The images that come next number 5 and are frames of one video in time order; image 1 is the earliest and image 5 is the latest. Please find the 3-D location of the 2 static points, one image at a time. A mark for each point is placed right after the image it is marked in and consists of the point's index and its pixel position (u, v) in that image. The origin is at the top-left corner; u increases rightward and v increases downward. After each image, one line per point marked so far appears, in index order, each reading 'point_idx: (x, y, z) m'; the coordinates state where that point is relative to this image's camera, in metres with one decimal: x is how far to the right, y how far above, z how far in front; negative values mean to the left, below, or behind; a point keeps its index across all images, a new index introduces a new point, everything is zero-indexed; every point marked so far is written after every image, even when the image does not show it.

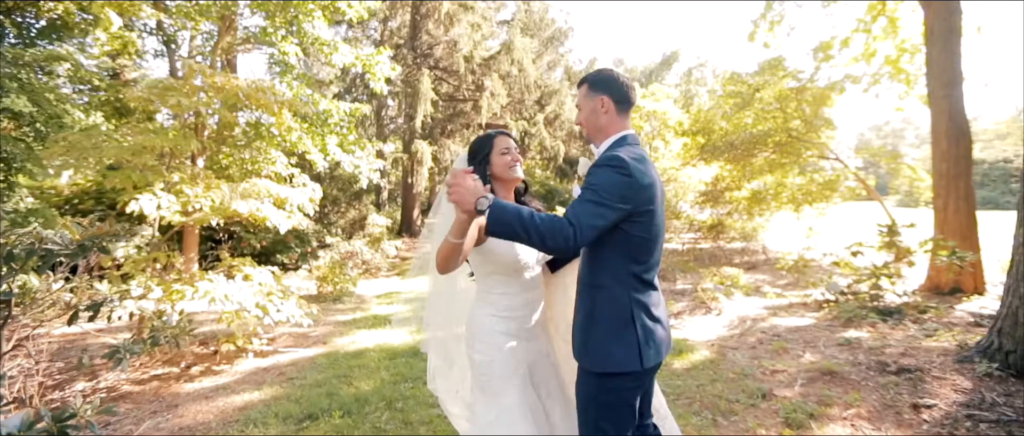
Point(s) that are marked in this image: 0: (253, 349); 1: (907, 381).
0: (-2.6, -1.3, +4.8) m
1: (+2.6, -1.1, +3.2) m
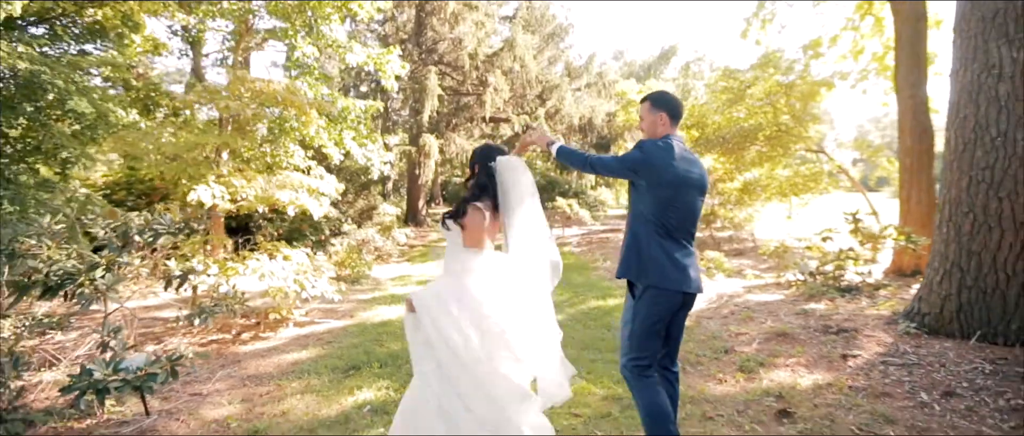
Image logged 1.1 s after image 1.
0: (-2.5, -1.2, +5.5) m
1: (+2.7, -1.0, +3.9) m
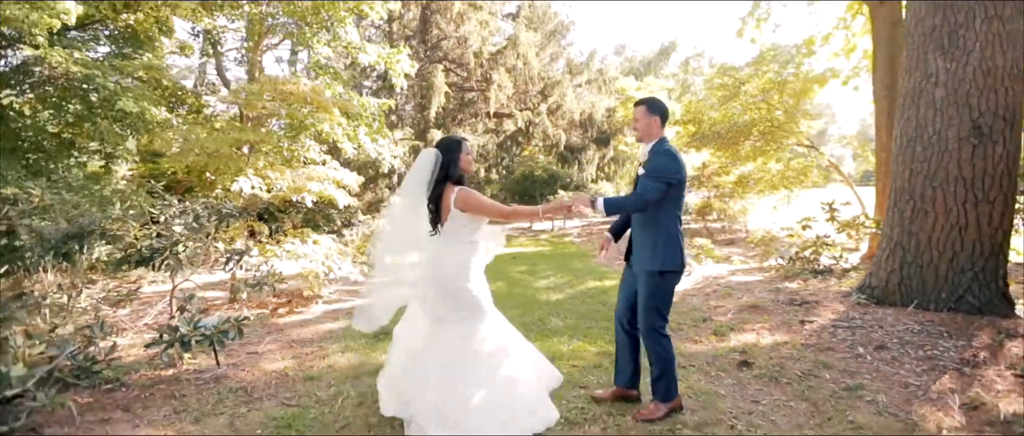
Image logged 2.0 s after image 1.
0: (-2.5, -1.0, +6.2) m
1: (+2.8, -0.9, +4.5) m
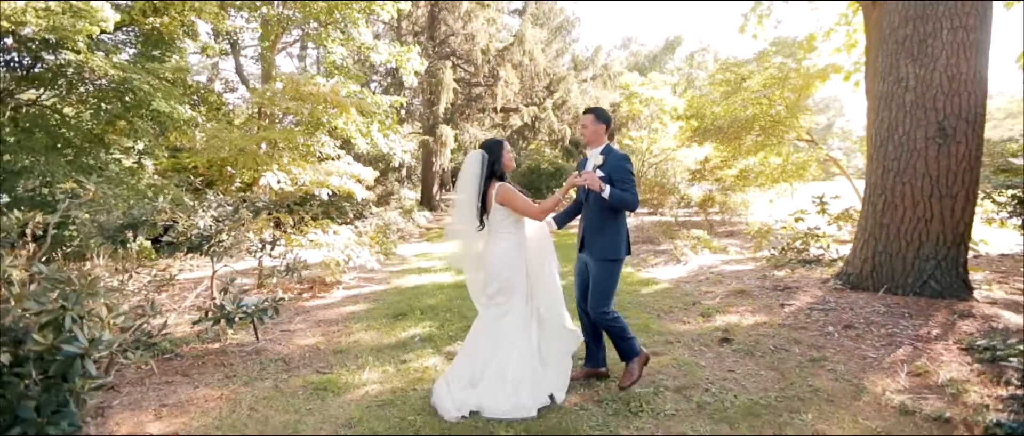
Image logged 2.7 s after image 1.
0: (-2.4, -0.9, +6.7) m
1: (+2.8, -0.8, +4.9) m
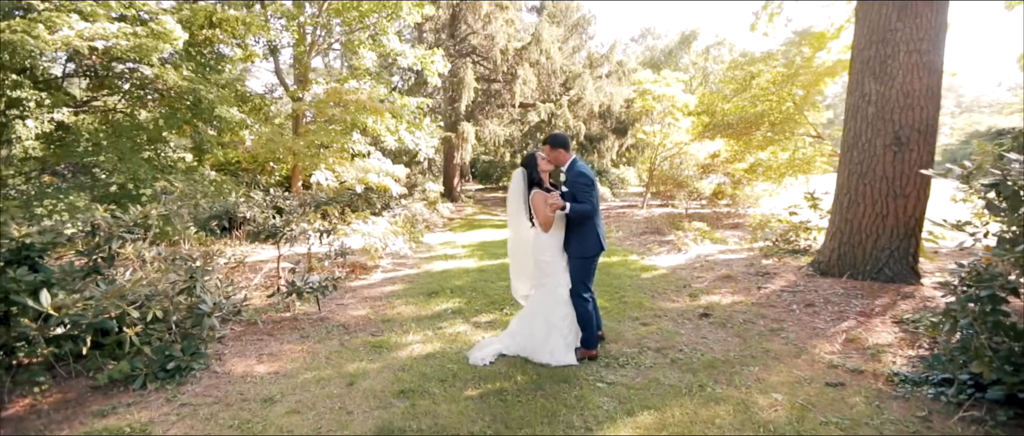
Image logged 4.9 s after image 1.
0: (-2.1, -0.8, +7.6) m
1: (+3.0, -0.7, +5.7) m
